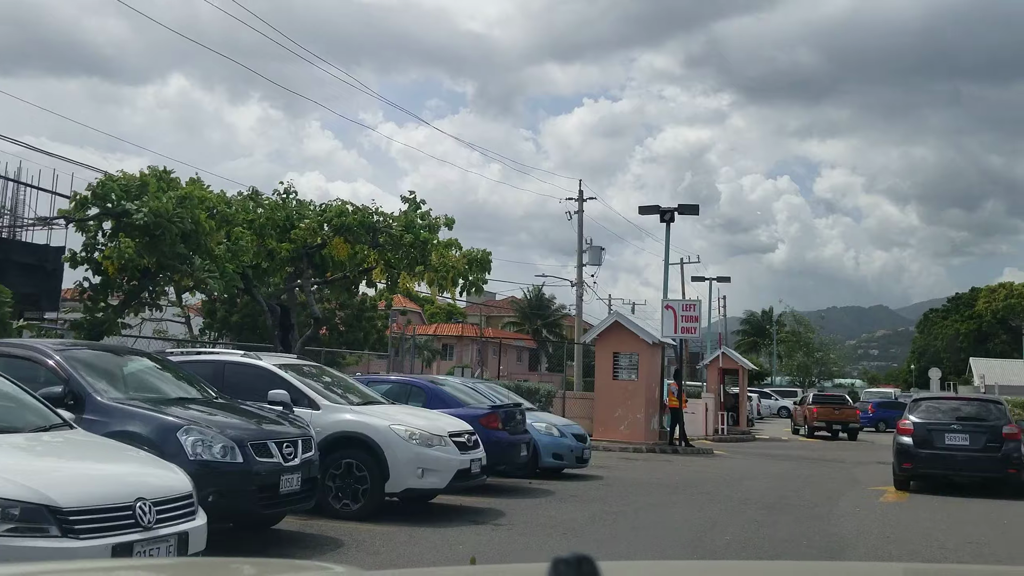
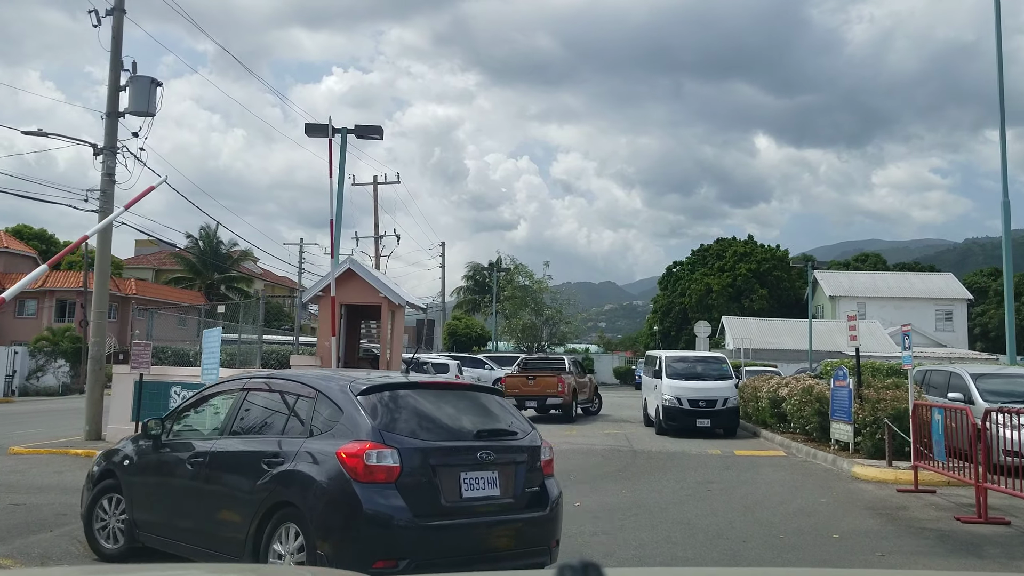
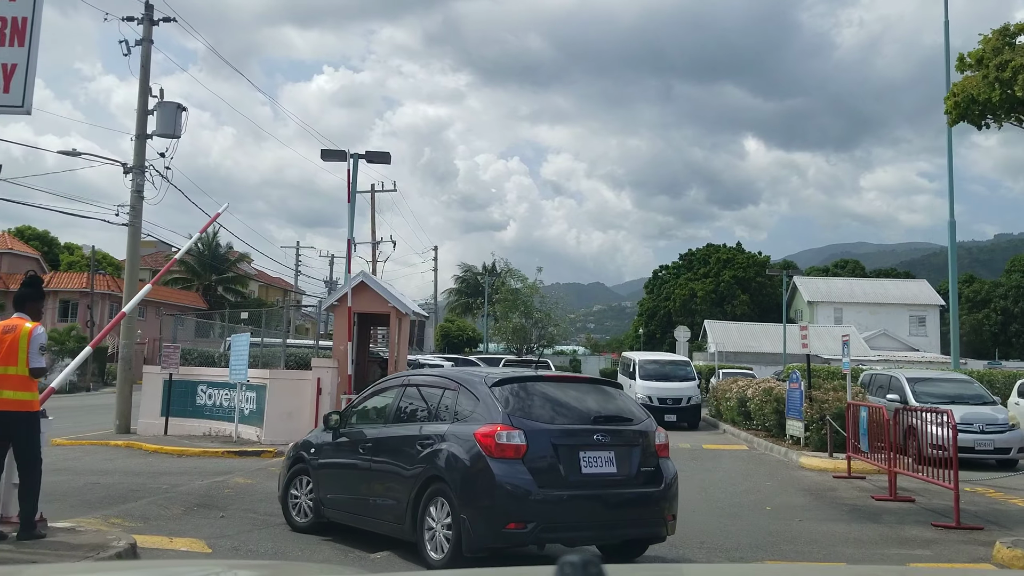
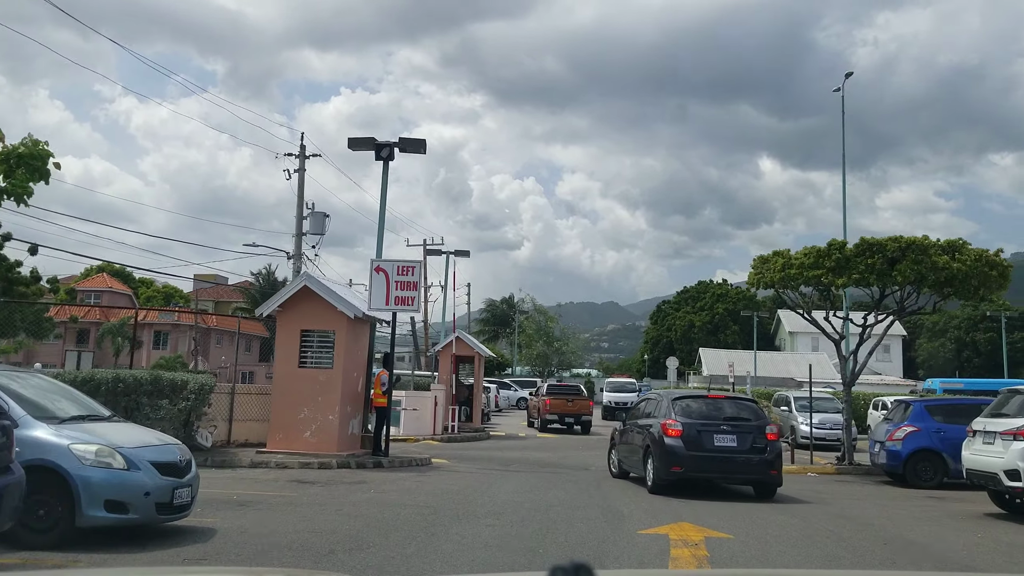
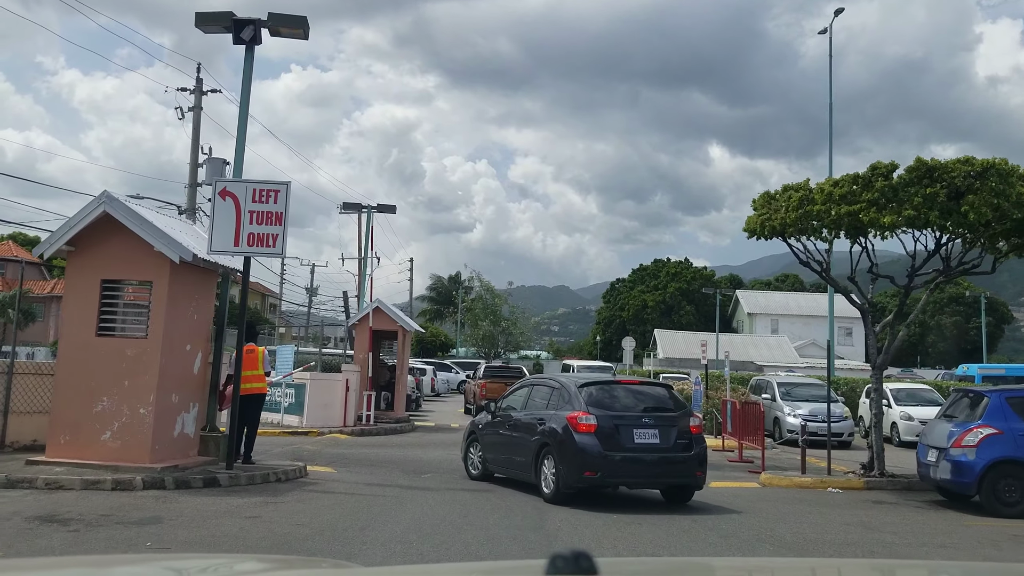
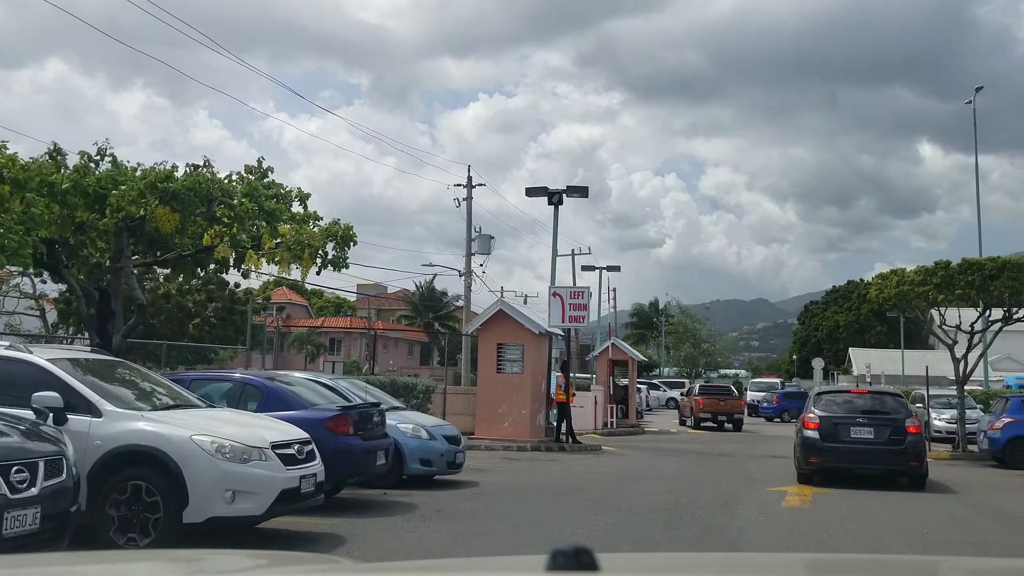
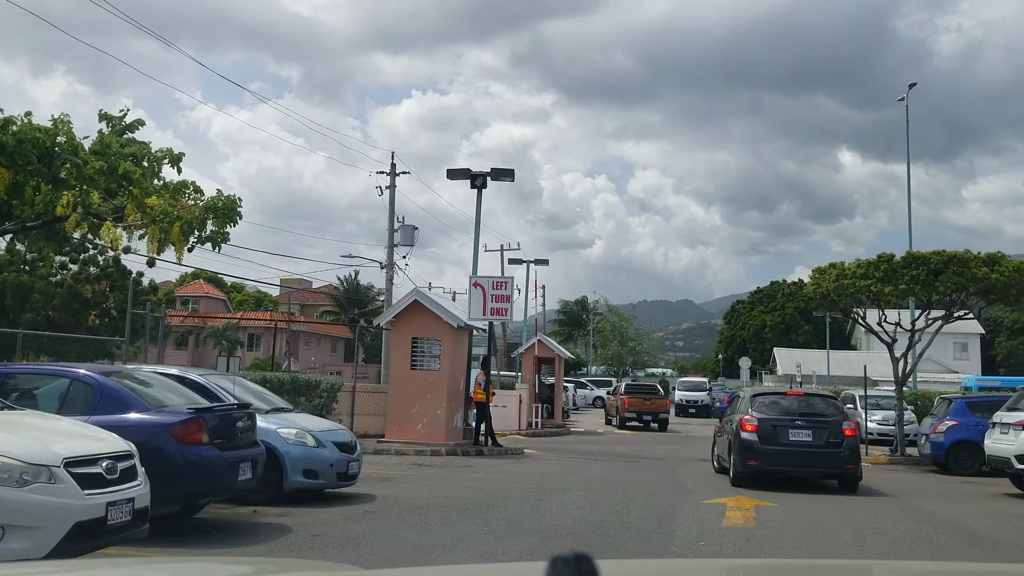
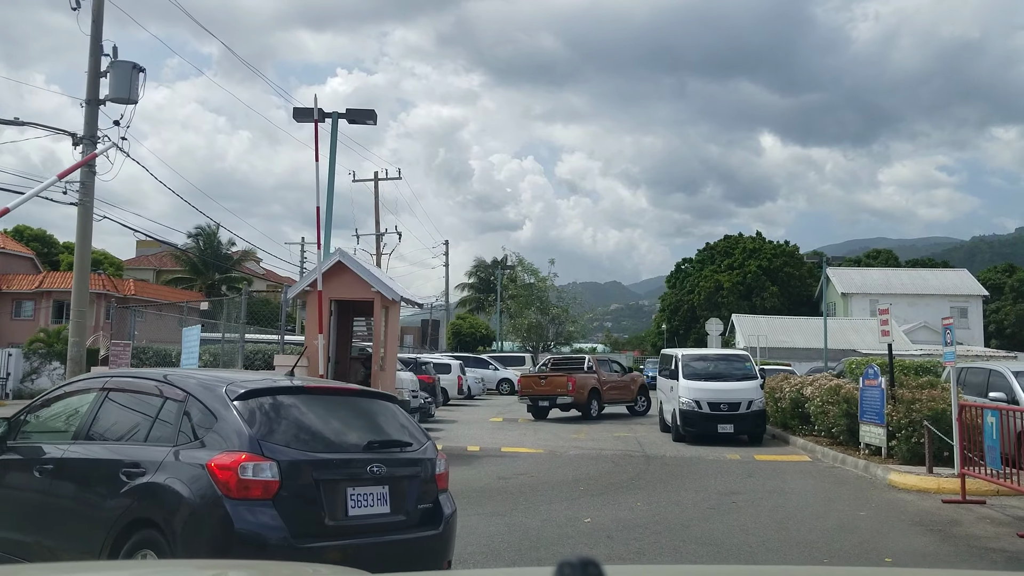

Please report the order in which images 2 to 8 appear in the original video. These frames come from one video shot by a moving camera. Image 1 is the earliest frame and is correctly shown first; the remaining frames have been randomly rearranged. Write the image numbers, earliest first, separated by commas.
6, 7, 4, 5, 3, 2, 8
